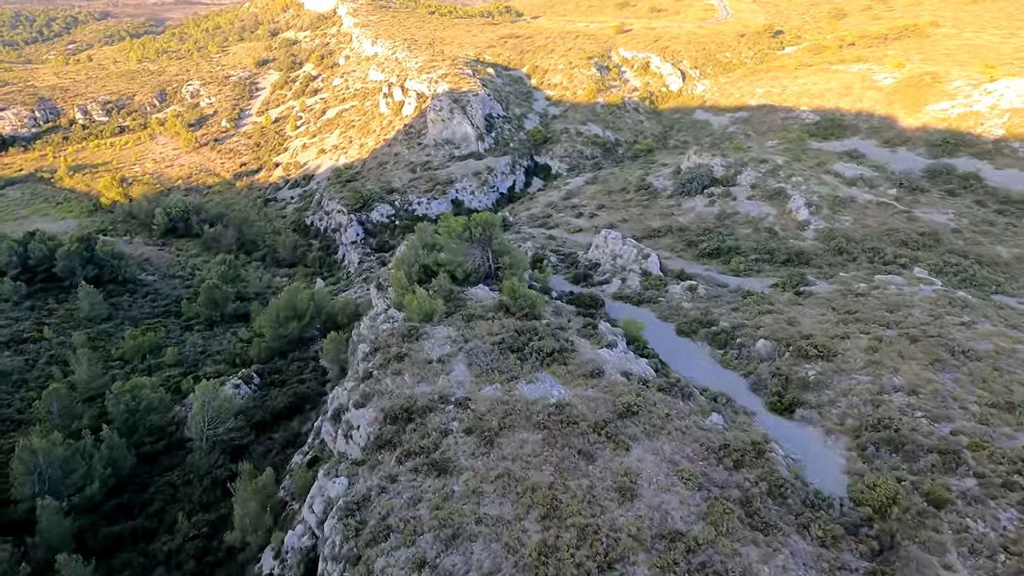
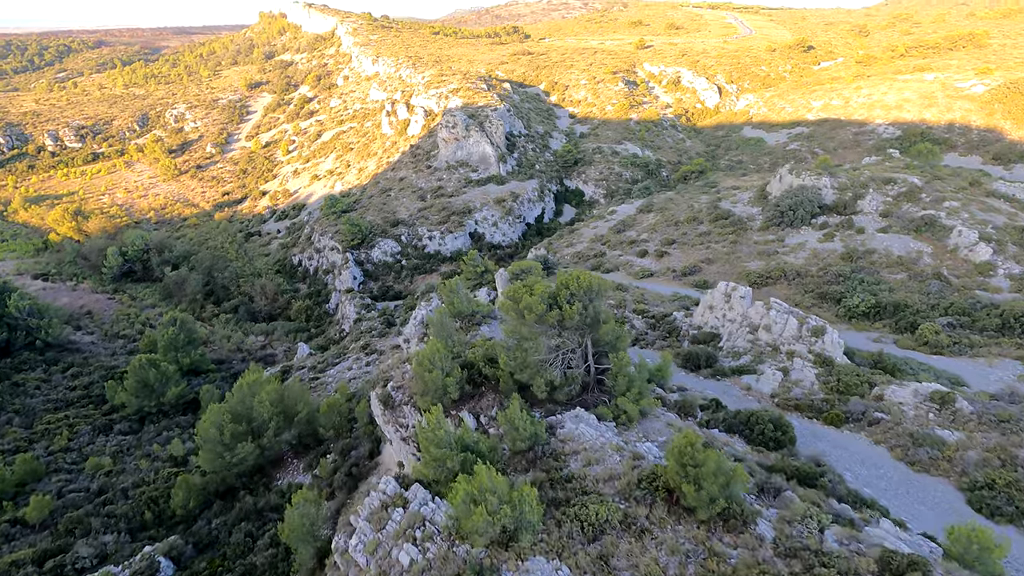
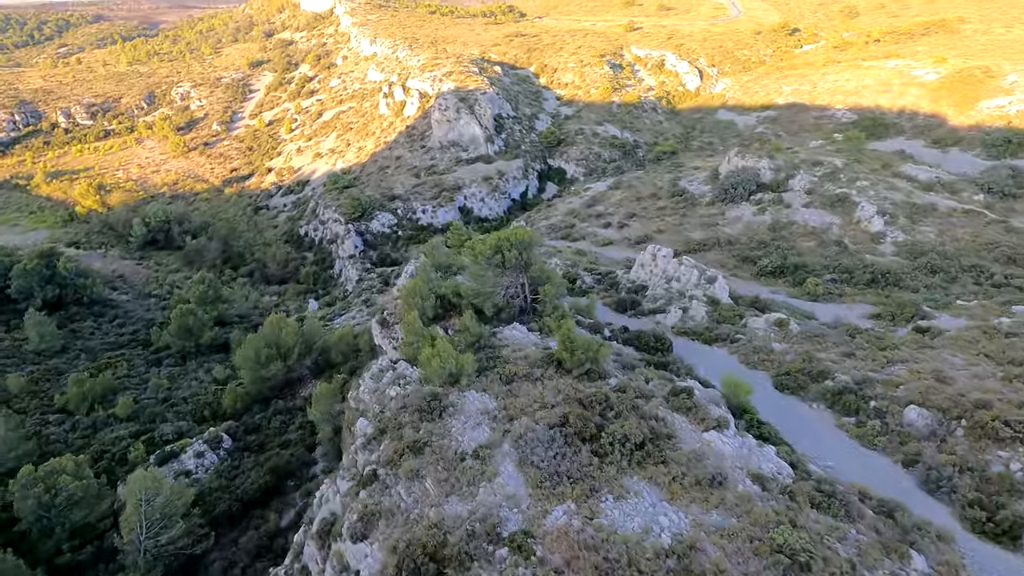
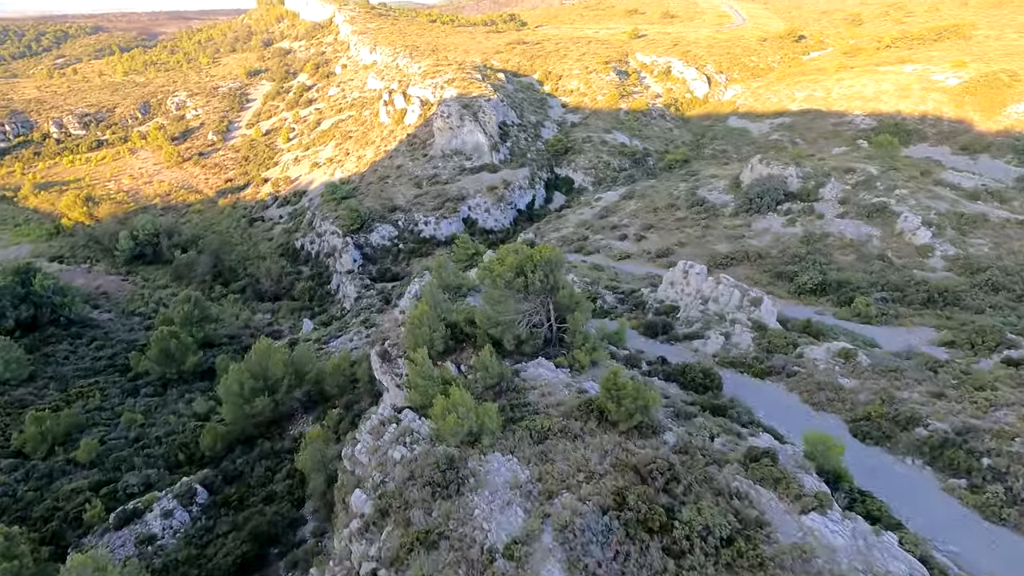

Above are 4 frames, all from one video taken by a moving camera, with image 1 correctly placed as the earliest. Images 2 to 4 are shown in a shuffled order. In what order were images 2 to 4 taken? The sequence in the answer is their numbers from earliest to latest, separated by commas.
3, 4, 2
